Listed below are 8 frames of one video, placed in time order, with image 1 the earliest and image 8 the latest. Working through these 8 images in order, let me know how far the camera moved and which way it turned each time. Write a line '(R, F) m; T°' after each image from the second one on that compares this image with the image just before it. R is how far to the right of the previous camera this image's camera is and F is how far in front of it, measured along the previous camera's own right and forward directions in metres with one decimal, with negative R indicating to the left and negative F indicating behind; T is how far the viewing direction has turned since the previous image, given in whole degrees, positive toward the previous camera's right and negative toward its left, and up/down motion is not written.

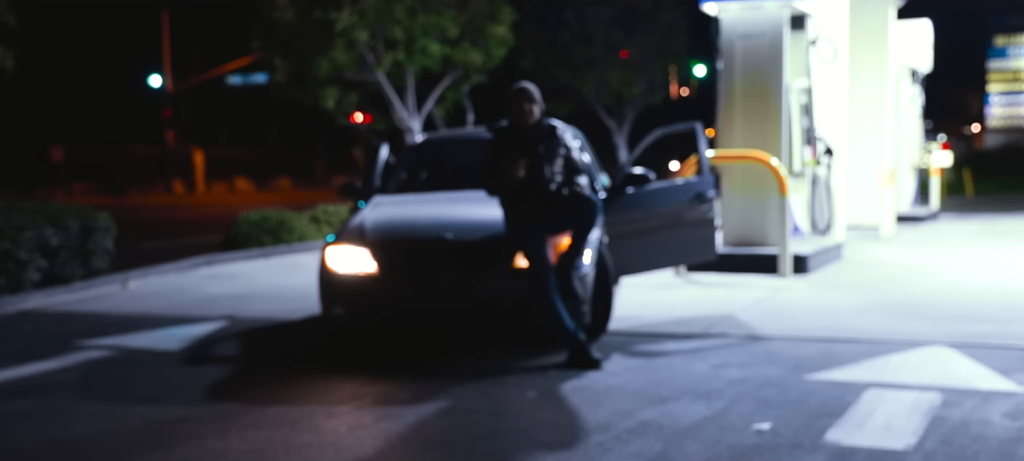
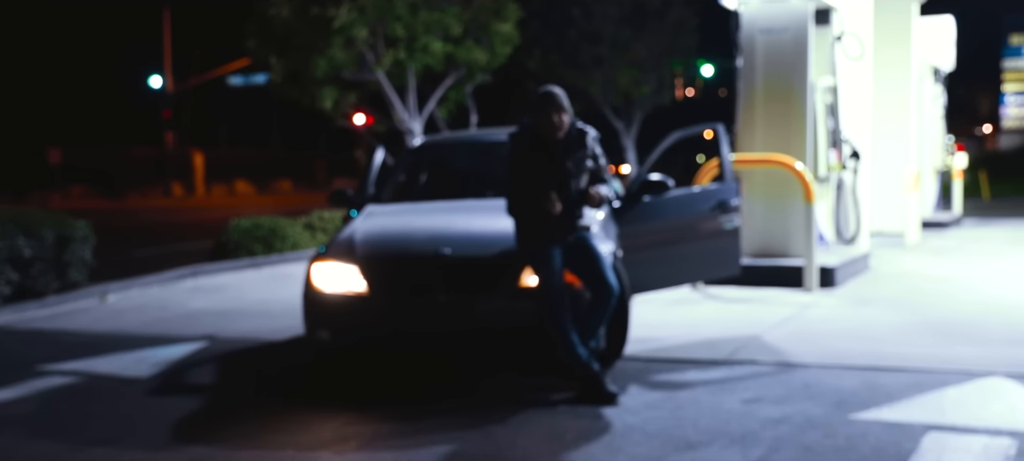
(0.0, +0.8) m; 0°
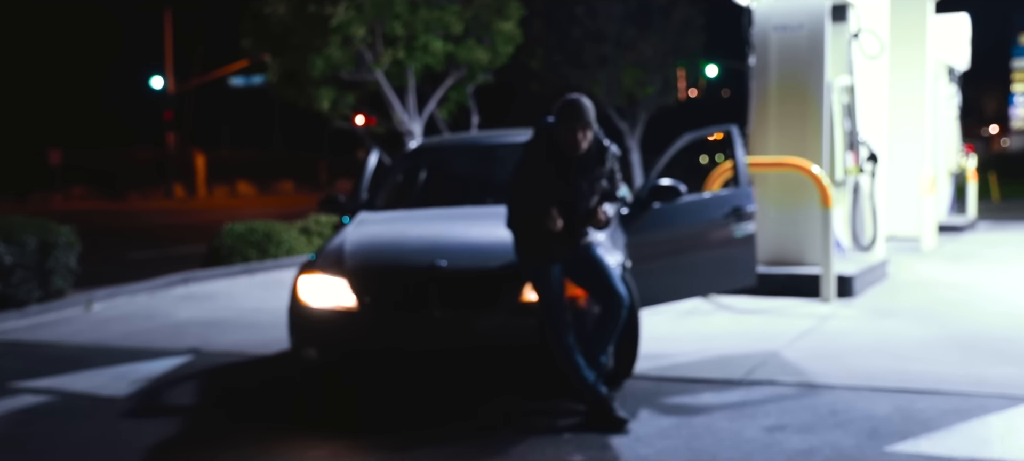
(0.0, +0.5) m; 0°
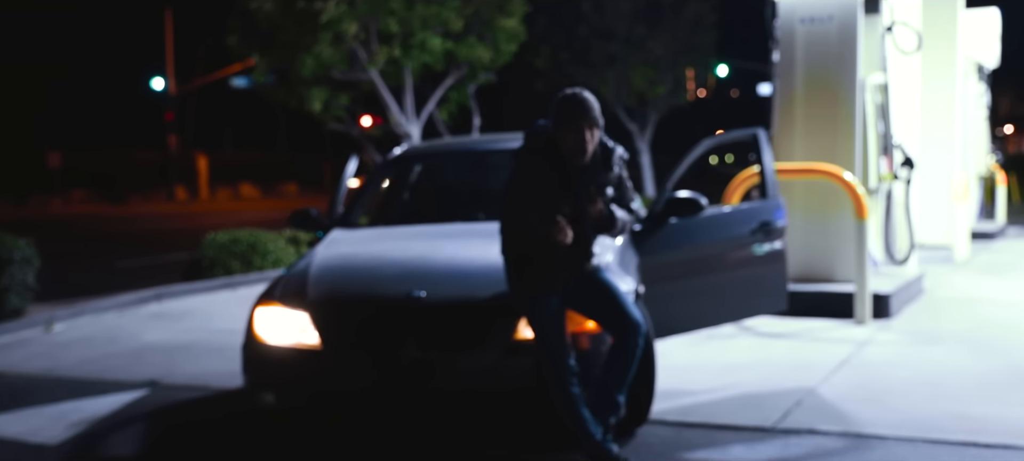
(+0.1, +1.0) m; 0°
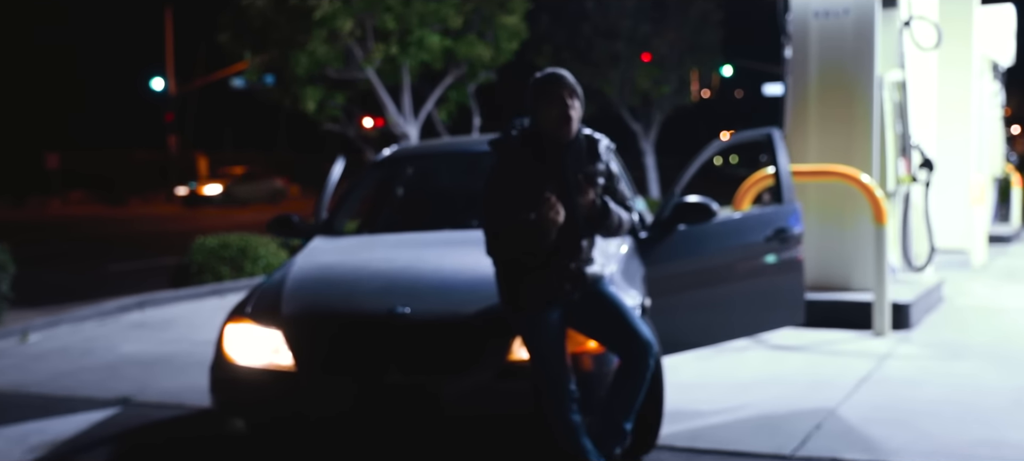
(0.0, +0.5) m; 0°
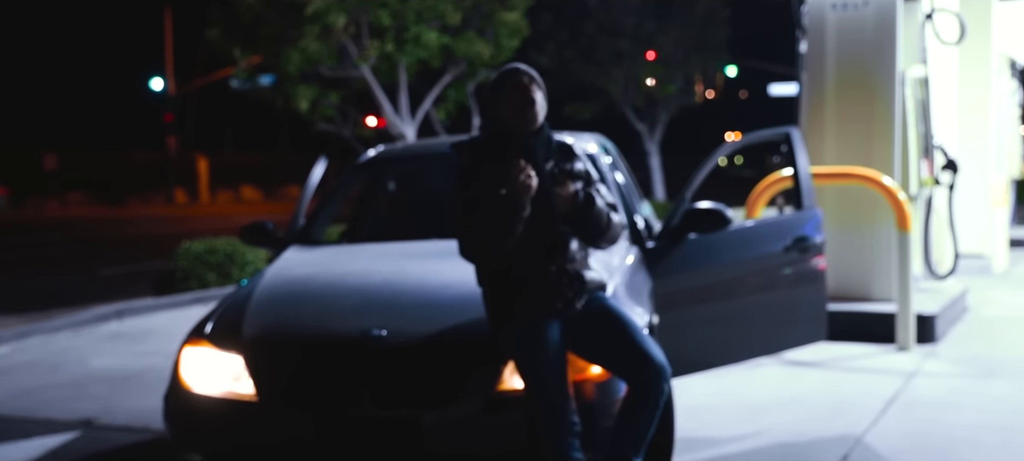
(0.0, +0.6) m; 0°
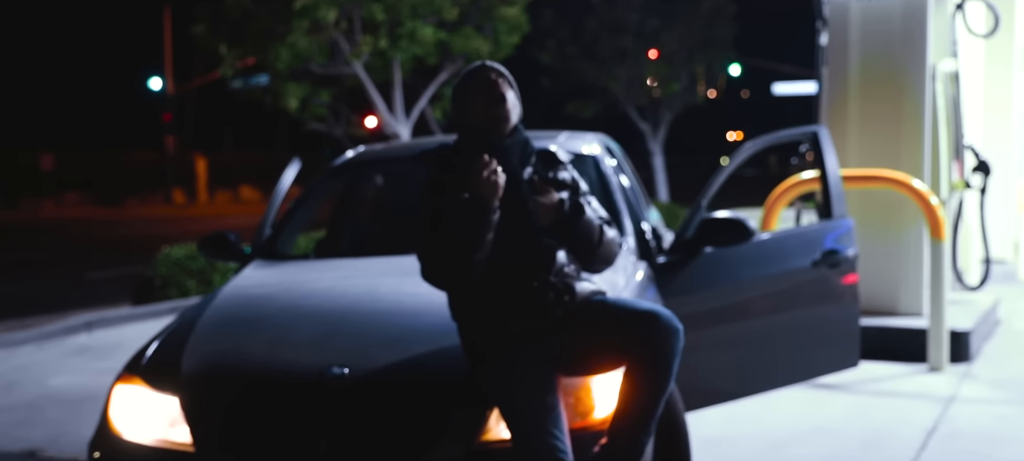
(0.0, +0.7) m; 0°
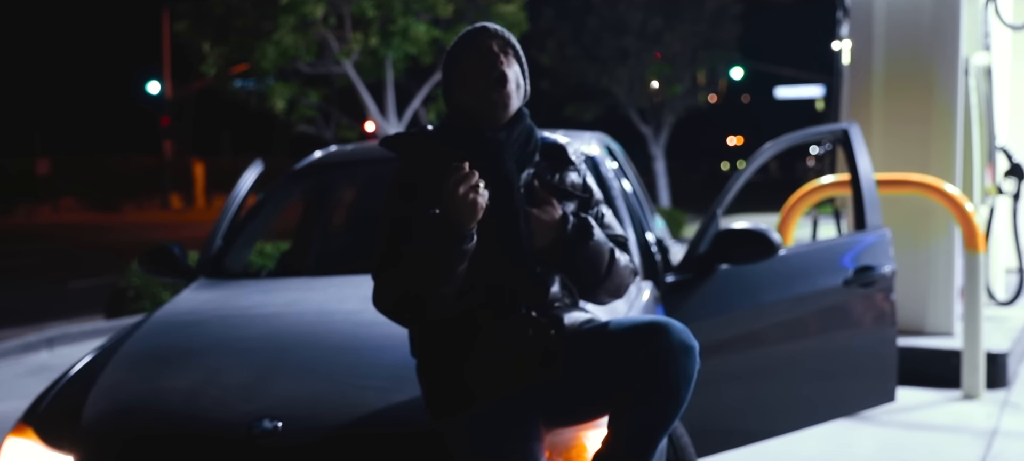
(+0.1, +0.7) m; 0°
